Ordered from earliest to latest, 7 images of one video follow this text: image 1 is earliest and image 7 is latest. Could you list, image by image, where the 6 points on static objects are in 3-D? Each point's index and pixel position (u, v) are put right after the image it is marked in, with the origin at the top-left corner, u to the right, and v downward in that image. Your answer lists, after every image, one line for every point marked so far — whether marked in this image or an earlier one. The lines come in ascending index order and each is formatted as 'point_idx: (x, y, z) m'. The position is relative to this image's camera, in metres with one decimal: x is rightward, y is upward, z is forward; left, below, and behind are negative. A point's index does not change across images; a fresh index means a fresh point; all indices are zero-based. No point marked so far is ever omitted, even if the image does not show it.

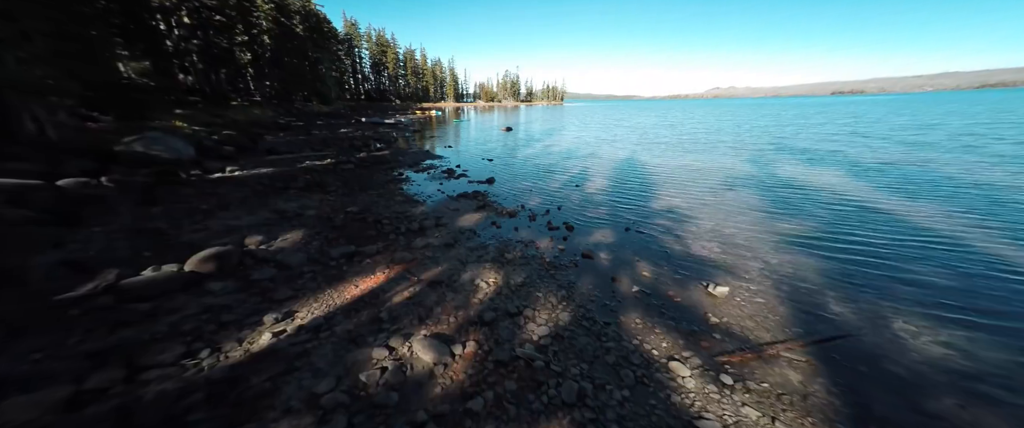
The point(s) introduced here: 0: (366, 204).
0: (-5.5, +0.3, +12.1) m
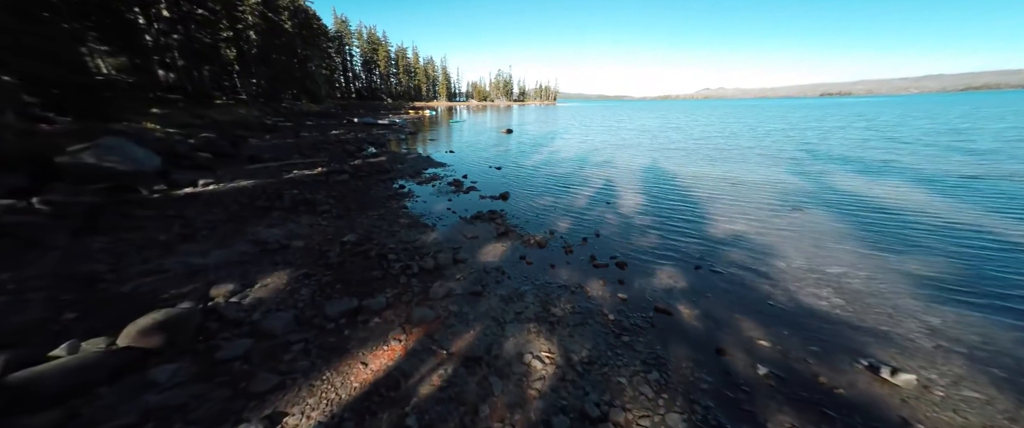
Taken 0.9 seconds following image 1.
0: (-4.5, -0.5, +10.0) m
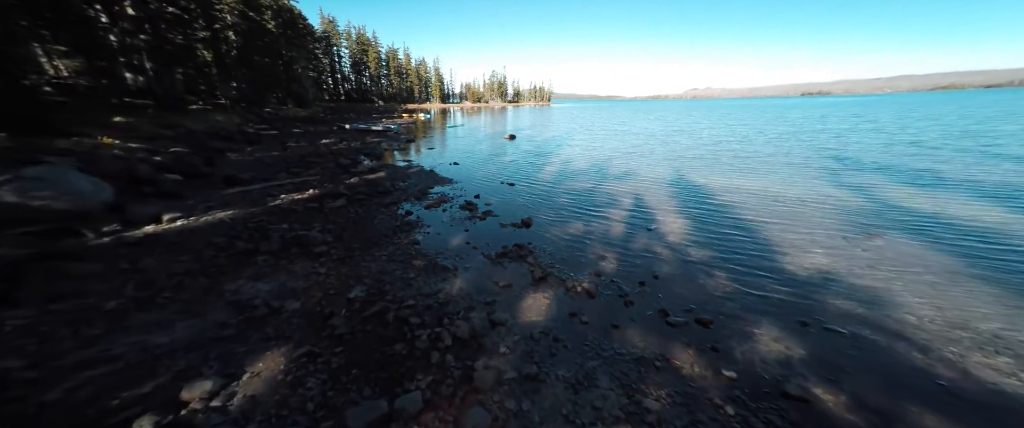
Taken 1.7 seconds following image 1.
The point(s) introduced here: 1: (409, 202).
0: (-3.4, -1.6, +8.2) m
1: (-4.4, +0.4, +13.9) m
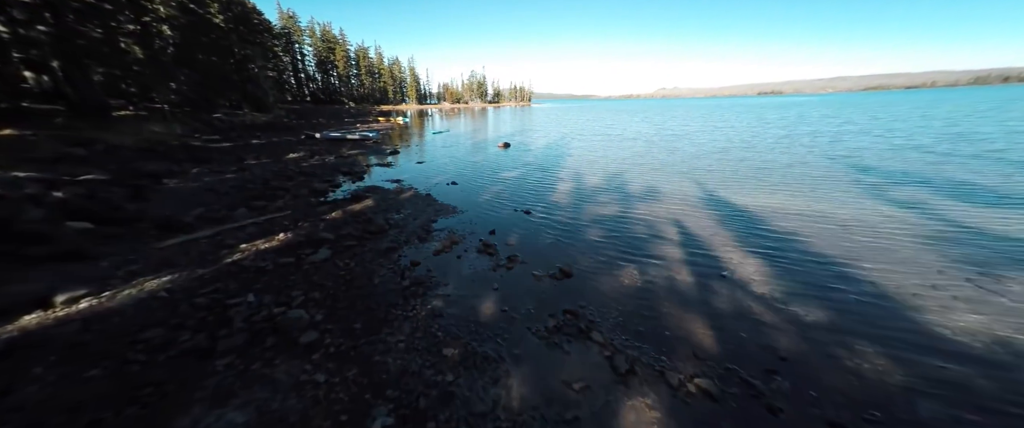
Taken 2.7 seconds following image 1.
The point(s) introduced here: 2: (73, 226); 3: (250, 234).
0: (-1.9, -3.1, +5.6) m
1: (-3.4, -1.1, +11.1) m
2: (-14.1, -0.4, +10.4) m
3: (-9.6, -0.7, +12.0) m
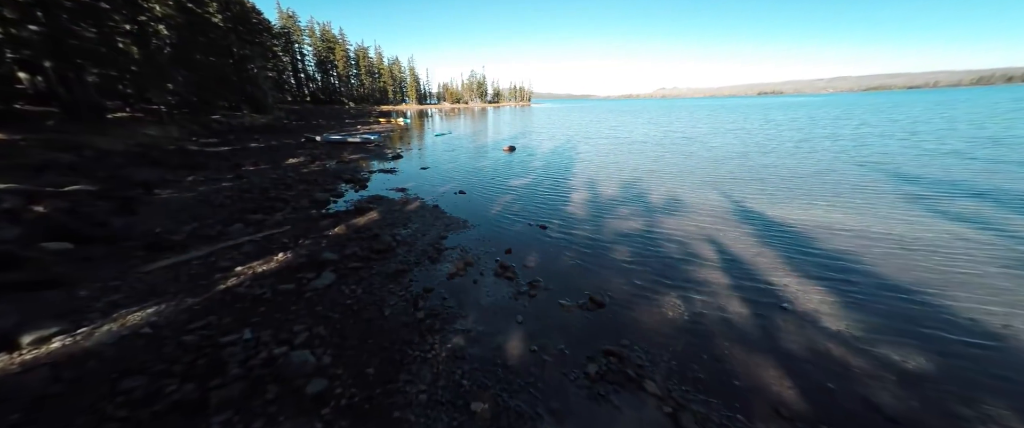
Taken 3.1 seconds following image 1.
0: (-1.2, -3.7, +4.6) m
1: (-2.8, -1.7, +10.2) m
2: (-13.4, -1.0, +9.4) m
3: (-8.9, -1.3, +11.0) m
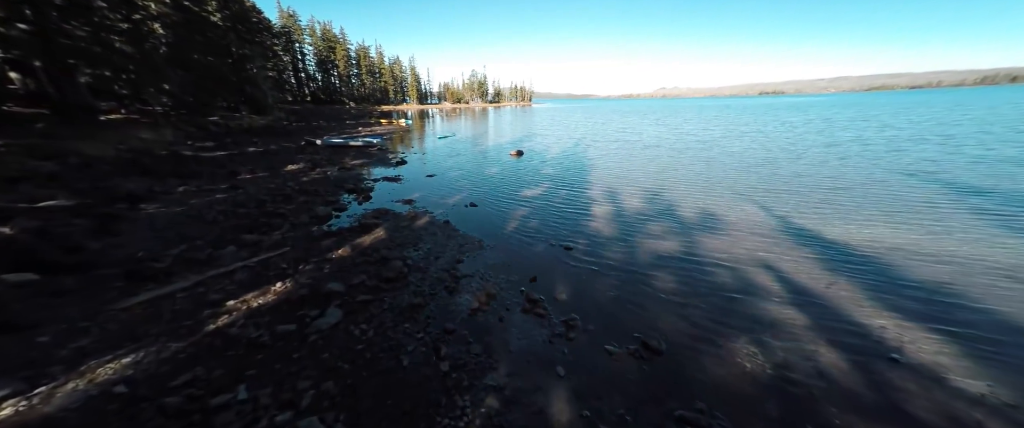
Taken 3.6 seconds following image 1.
0: (-0.4, -4.5, +3.4) m
1: (-1.9, -2.5, +8.9) m
2: (-12.6, -1.7, +8.2) m
3: (-8.1, -2.0, +9.7) m
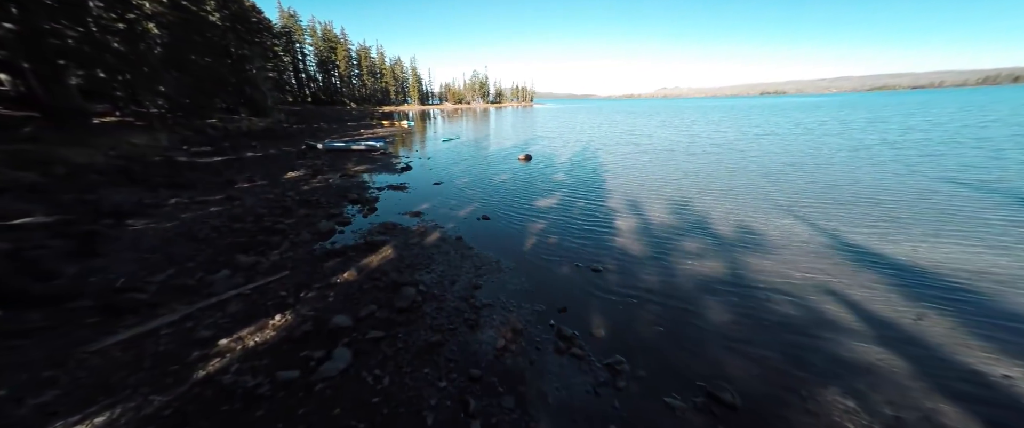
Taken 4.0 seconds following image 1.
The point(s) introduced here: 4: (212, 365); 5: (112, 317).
0: (+0.4, -5.1, +2.2) m
1: (-1.2, -3.1, +7.8) m
2: (-11.8, -2.3, +7.0) m
3: (-7.3, -2.7, +8.6) m
4: (-6.6, -3.3, +7.2) m
5: (-10.0, -2.5, +8.1) m
